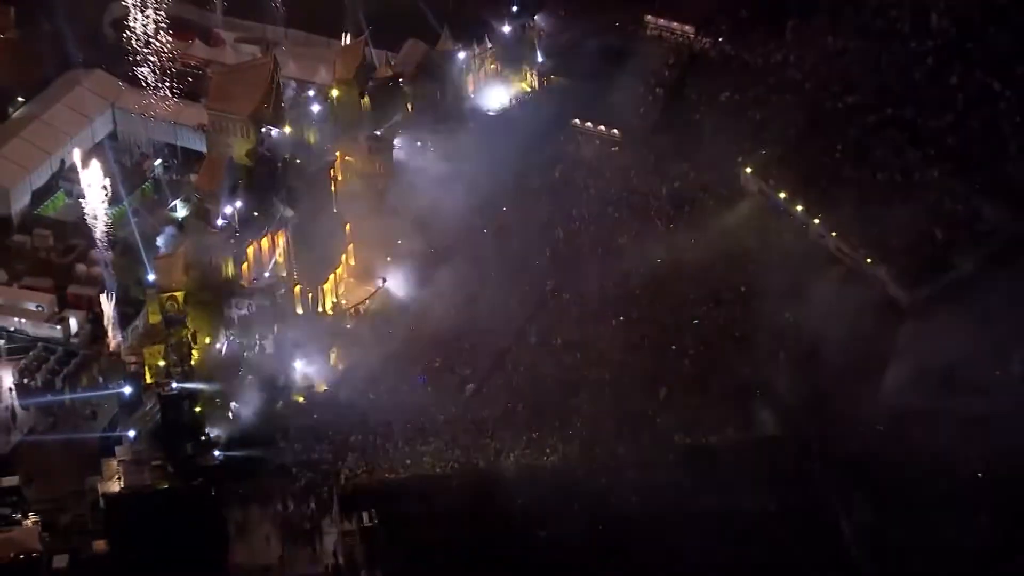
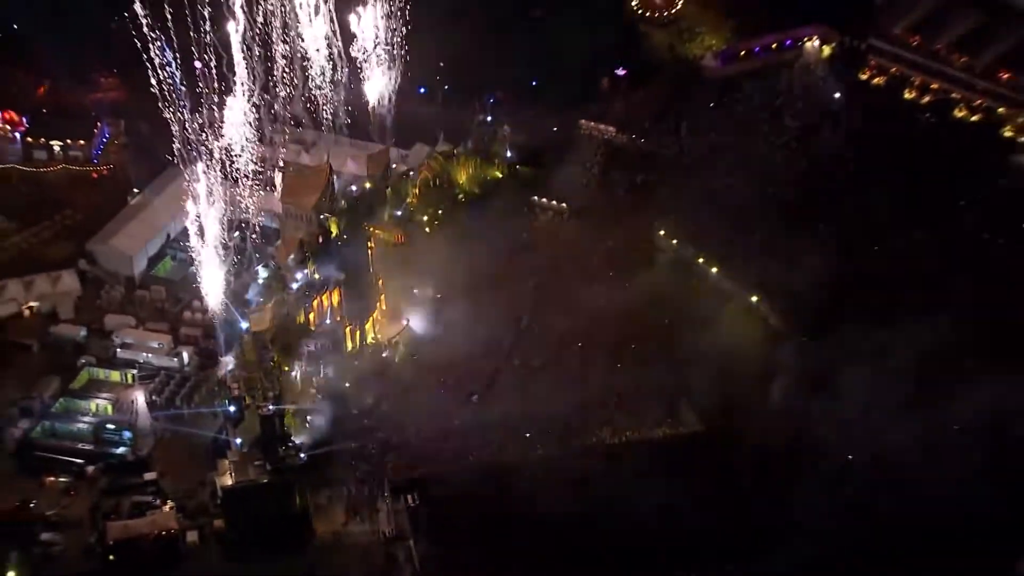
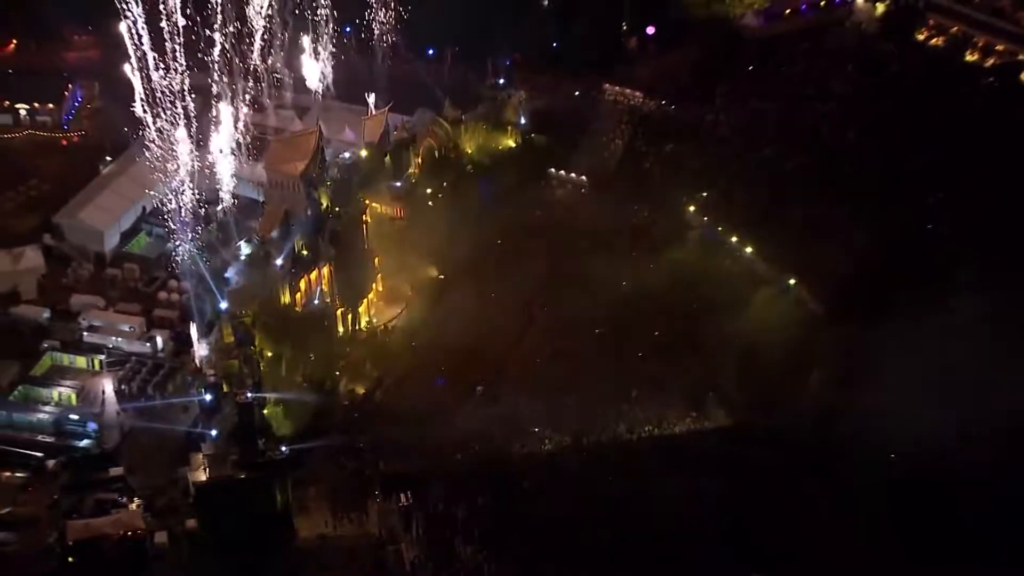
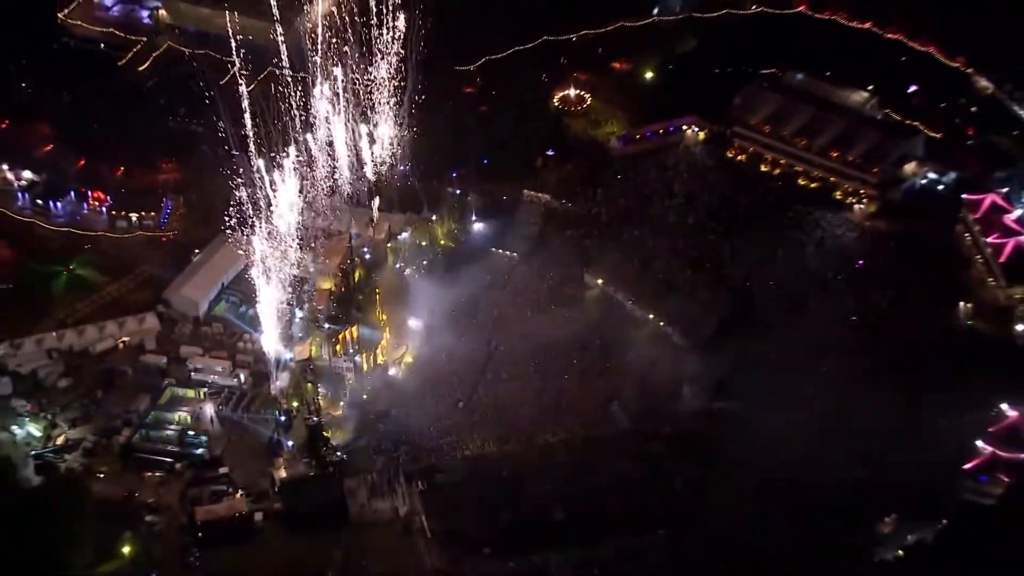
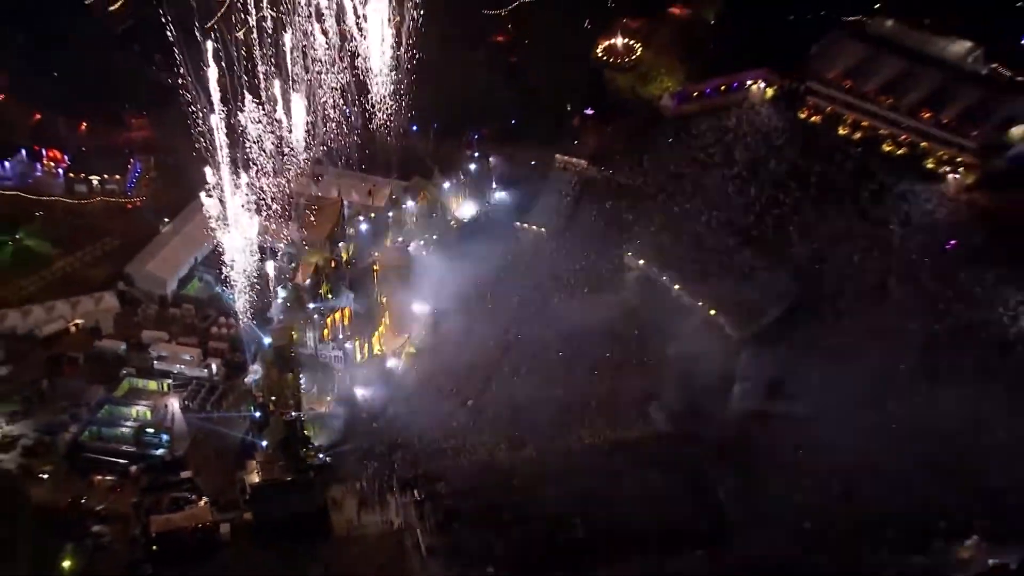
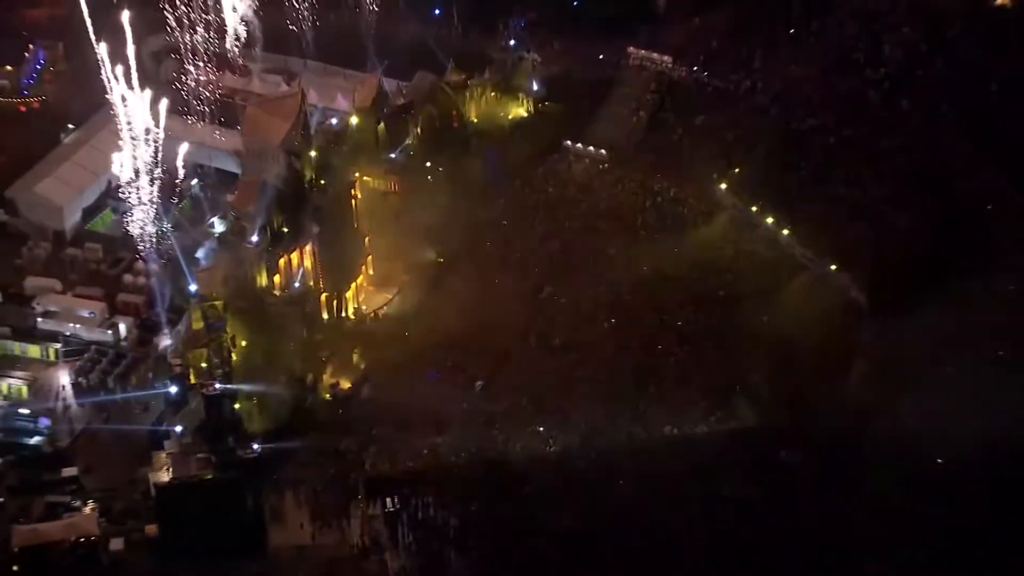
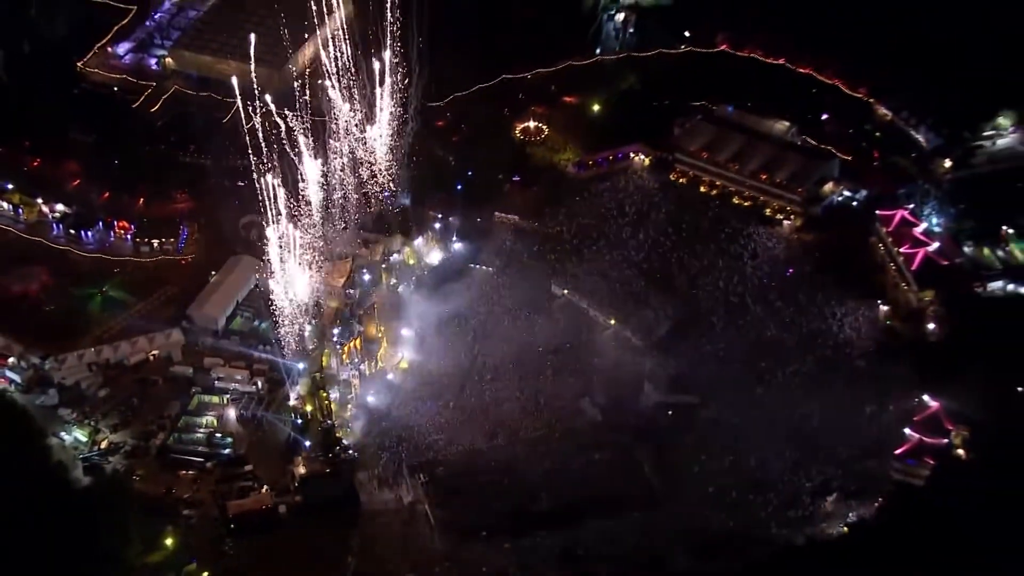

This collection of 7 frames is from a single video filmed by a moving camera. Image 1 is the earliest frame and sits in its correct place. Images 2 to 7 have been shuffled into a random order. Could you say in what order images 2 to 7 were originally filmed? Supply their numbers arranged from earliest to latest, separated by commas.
6, 3, 2, 5, 4, 7
